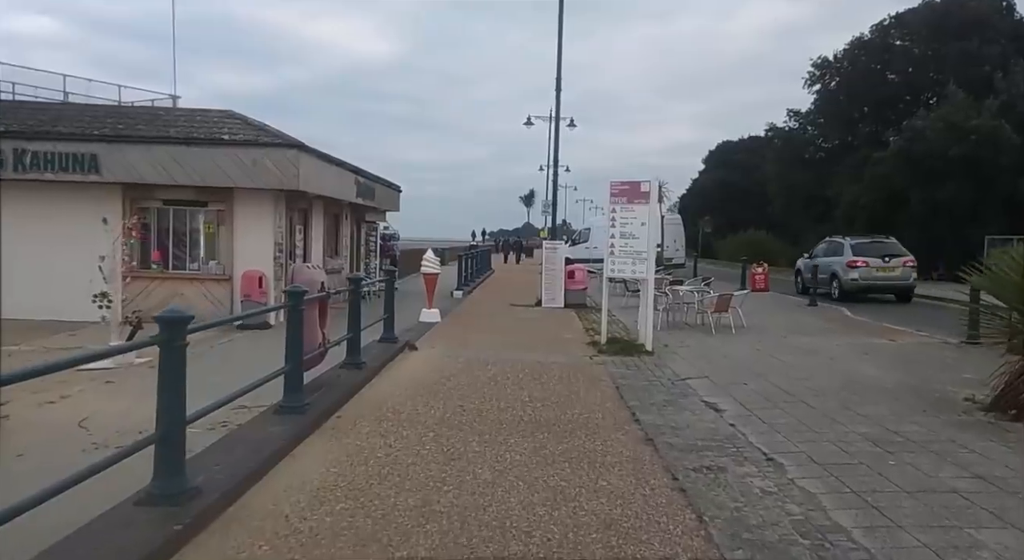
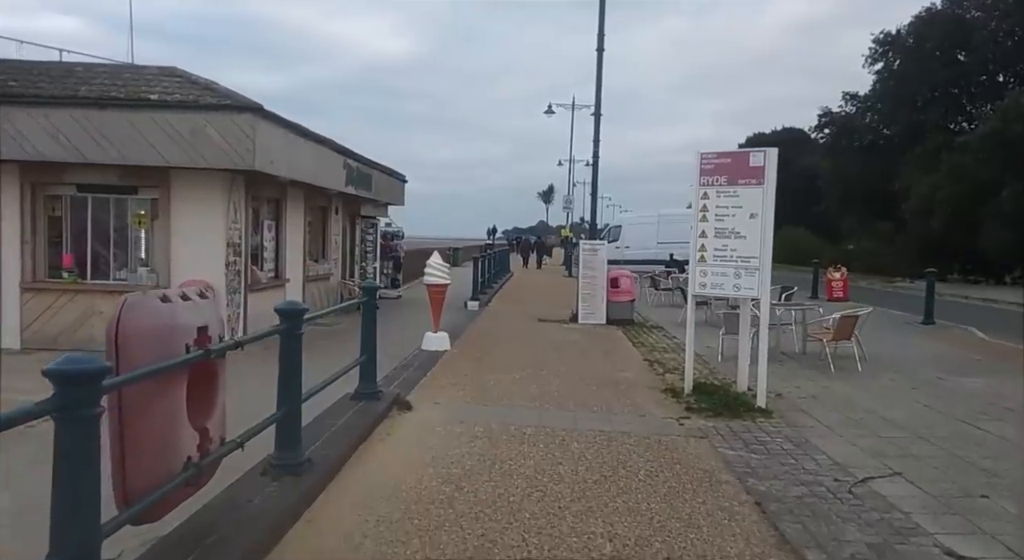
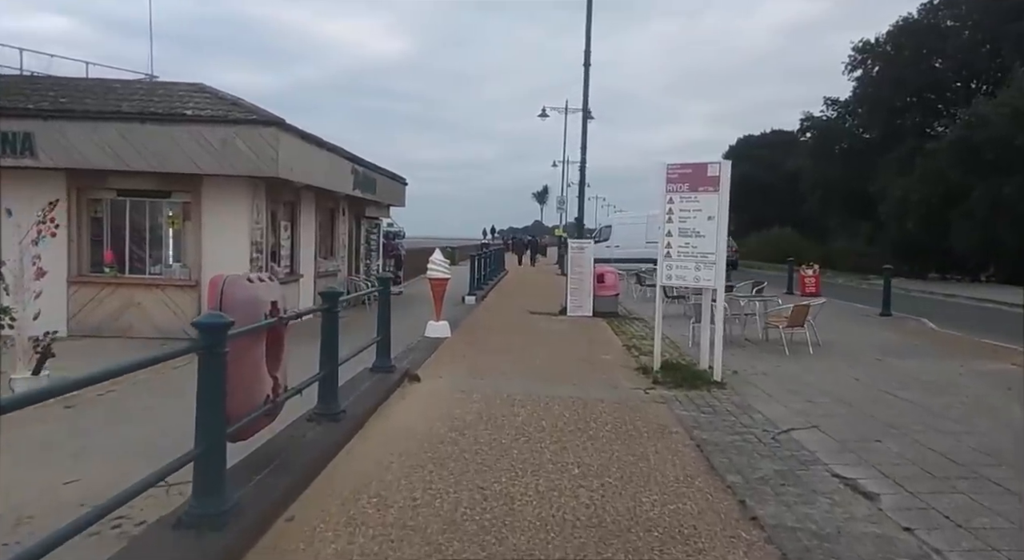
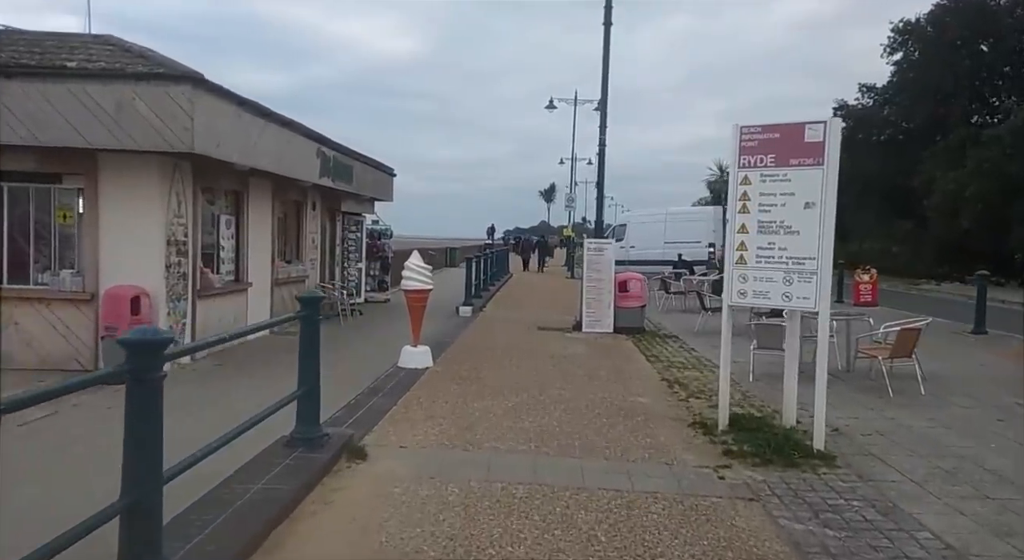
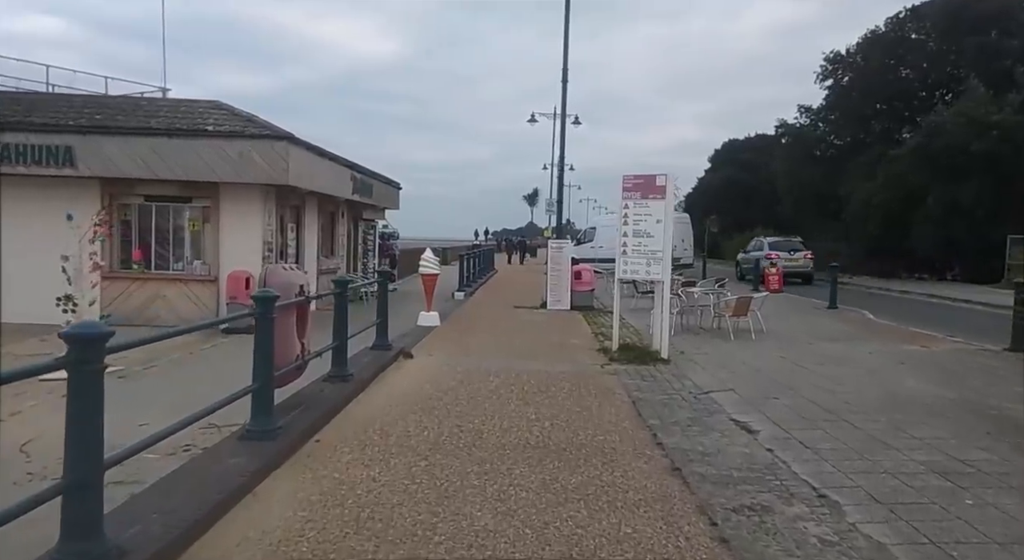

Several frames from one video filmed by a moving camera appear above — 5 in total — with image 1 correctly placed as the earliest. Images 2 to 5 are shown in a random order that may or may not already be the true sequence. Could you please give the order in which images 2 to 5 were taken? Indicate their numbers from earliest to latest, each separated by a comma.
5, 3, 2, 4
